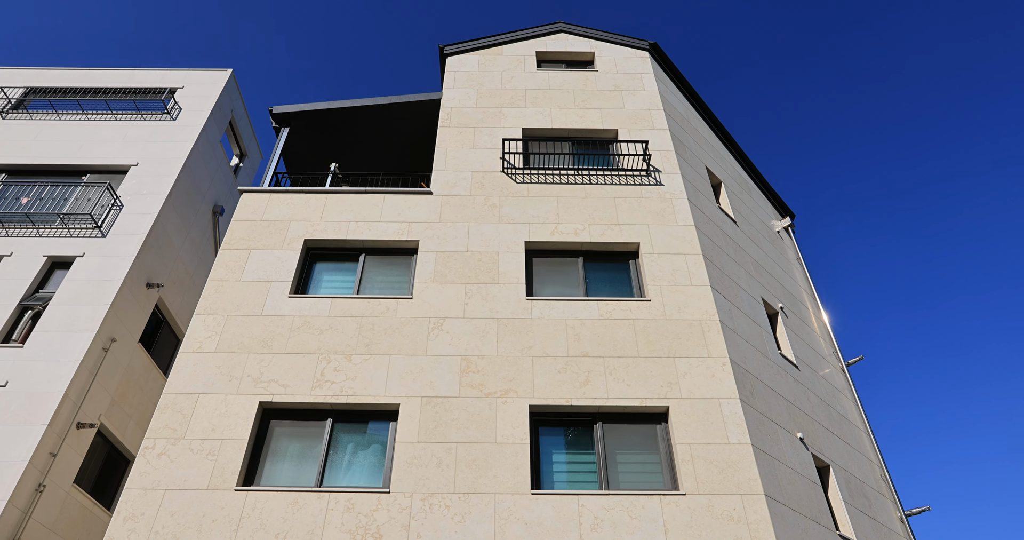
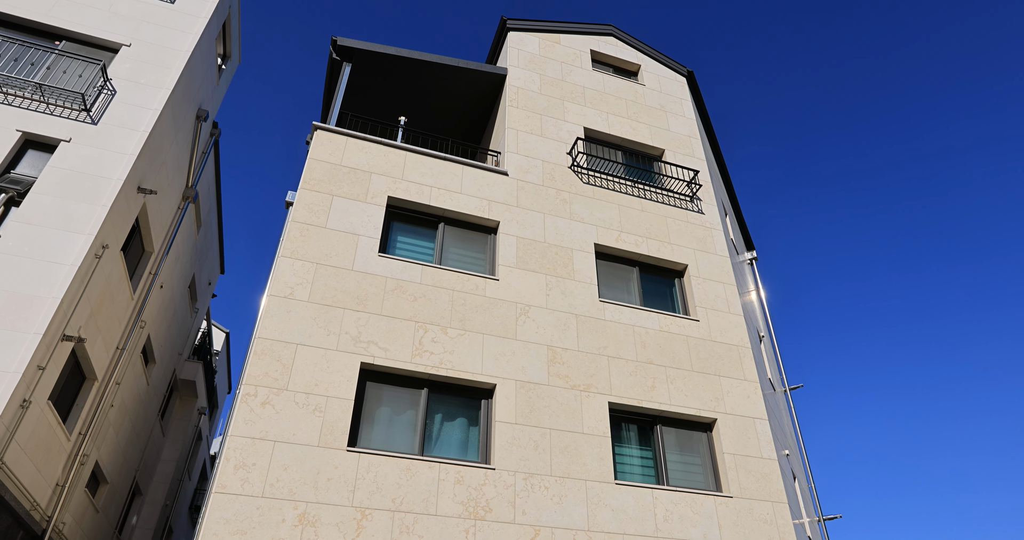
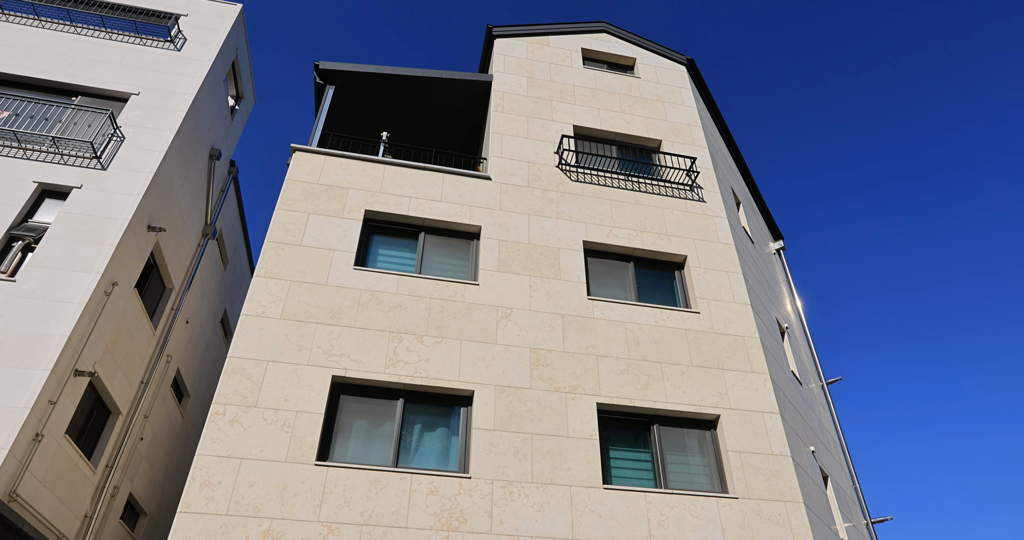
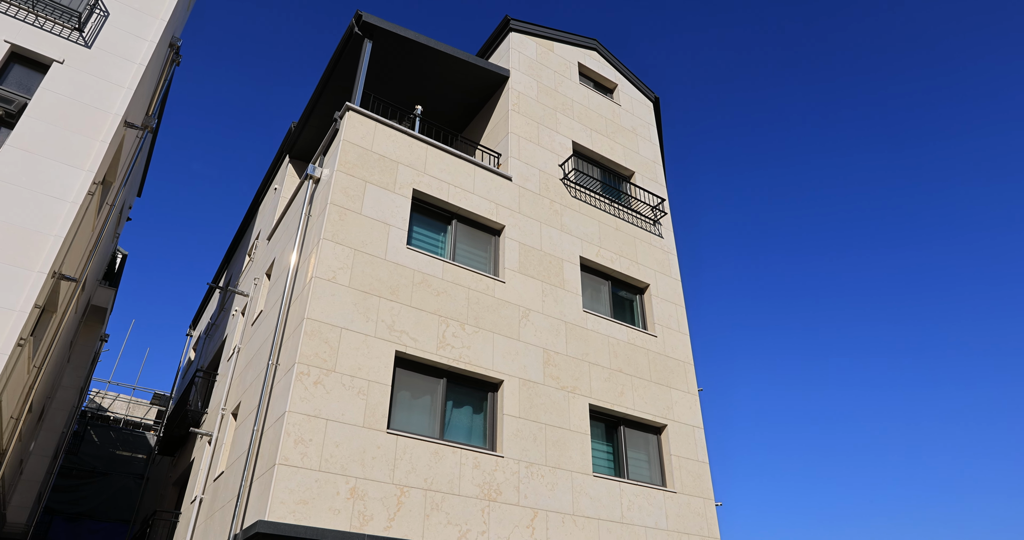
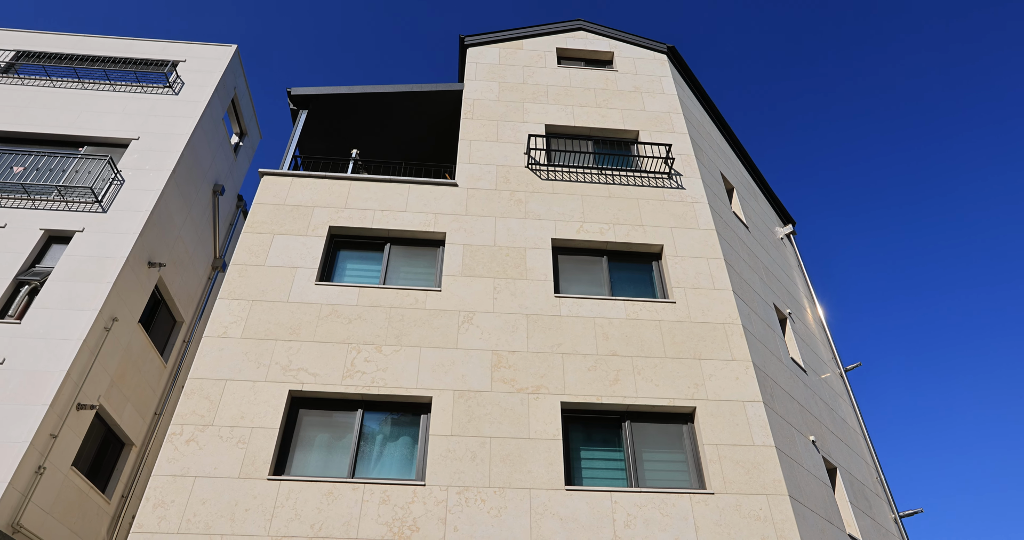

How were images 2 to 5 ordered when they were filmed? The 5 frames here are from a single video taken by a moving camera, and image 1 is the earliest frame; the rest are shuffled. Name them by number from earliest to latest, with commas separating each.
5, 3, 2, 4
